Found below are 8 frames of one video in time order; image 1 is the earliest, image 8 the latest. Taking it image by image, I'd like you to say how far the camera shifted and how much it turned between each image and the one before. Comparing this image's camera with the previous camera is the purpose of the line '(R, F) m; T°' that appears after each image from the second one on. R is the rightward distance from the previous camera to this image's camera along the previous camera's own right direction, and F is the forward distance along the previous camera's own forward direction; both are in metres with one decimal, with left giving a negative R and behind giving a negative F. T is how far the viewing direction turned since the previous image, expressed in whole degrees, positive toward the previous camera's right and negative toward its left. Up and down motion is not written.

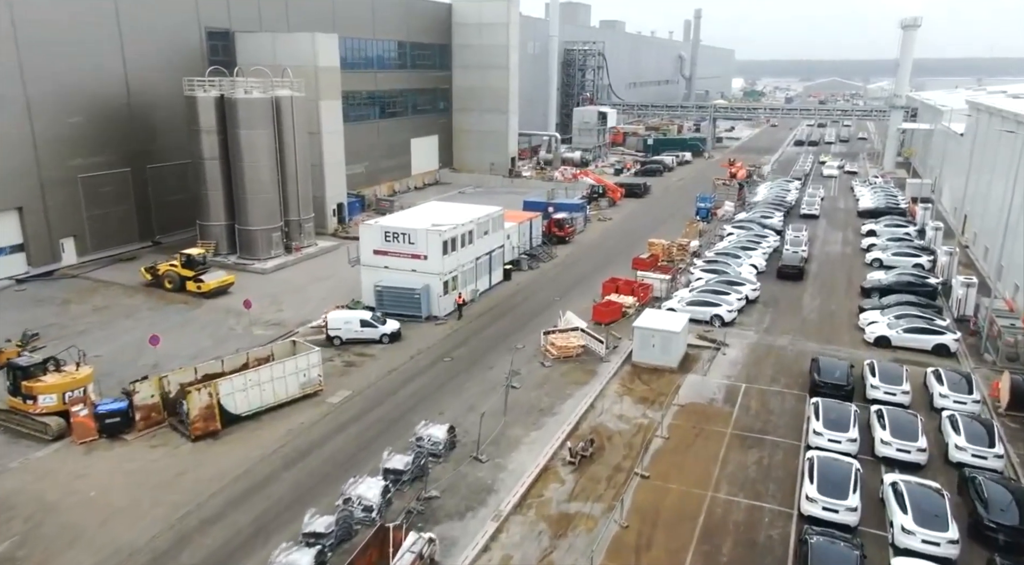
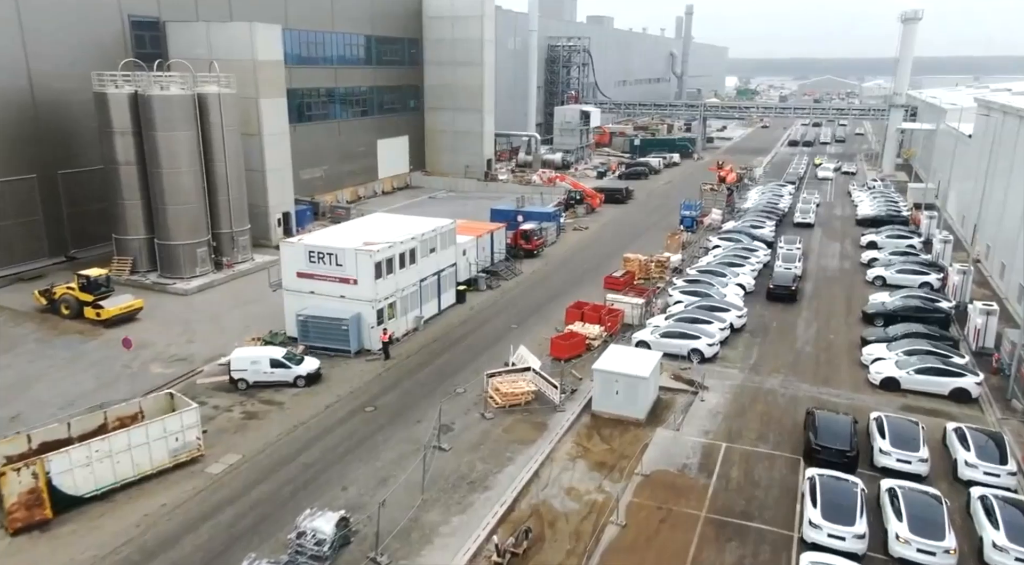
(+1.6, +4.4) m; 0°
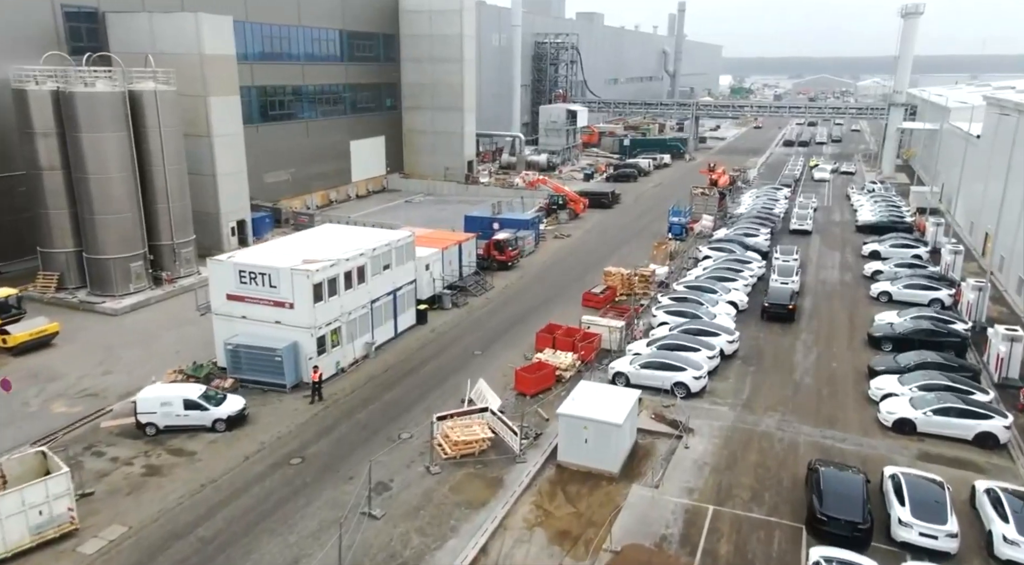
(+1.0, +3.3) m; 0°
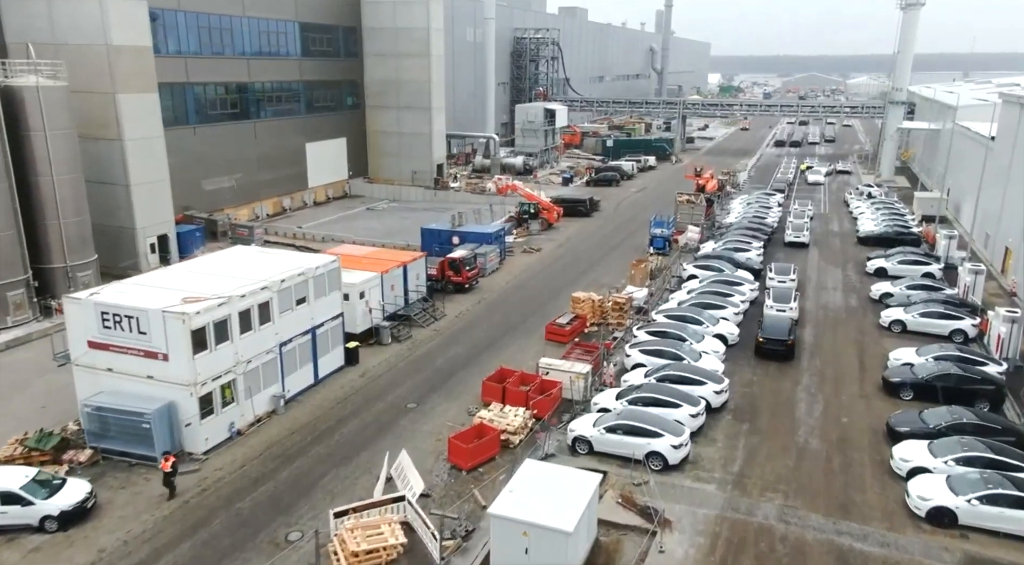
(+1.3, +4.7) m; +1°
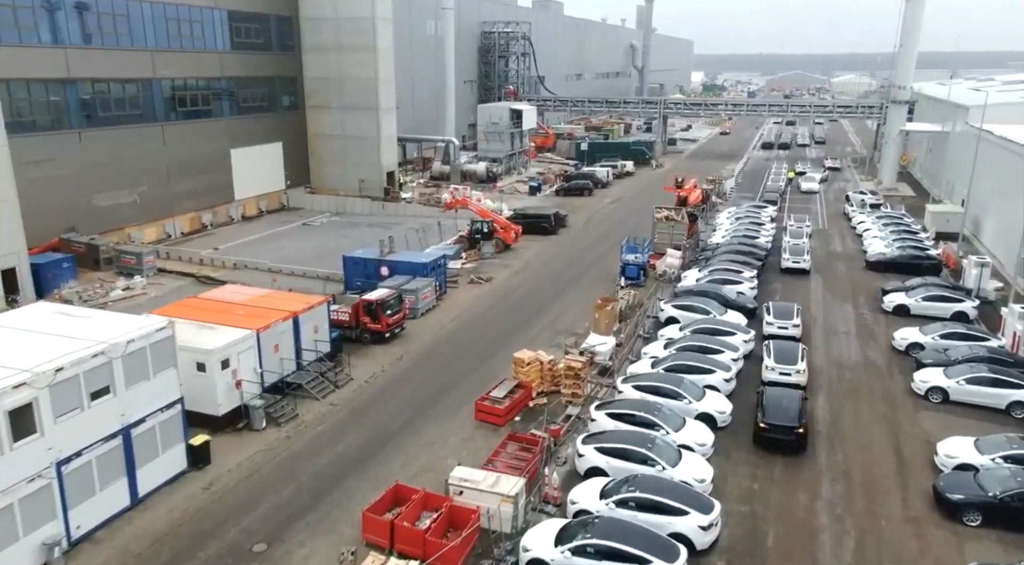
(+1.6, +6.8) m; +1°
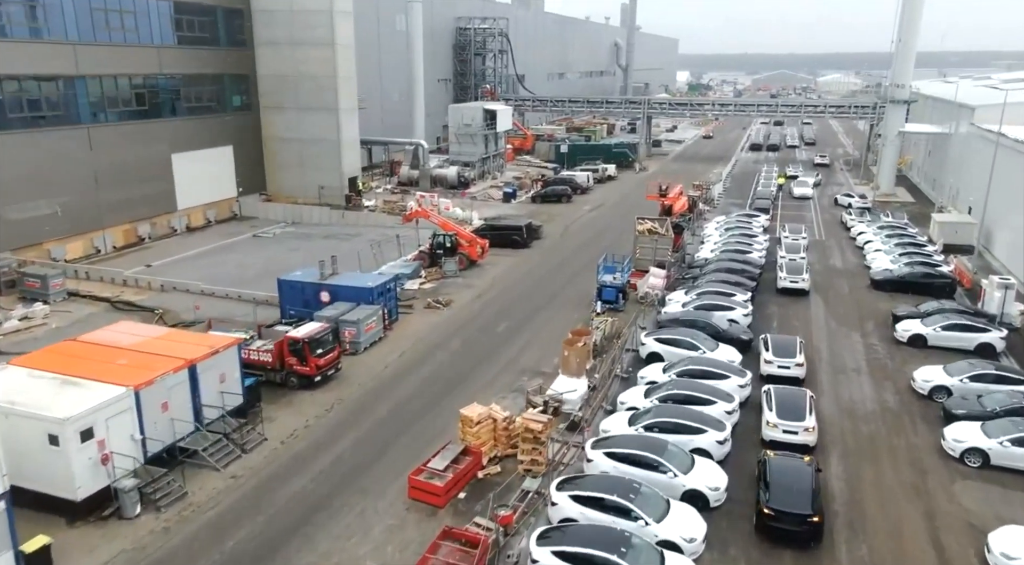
(+0.9, +4.0) m; +1°
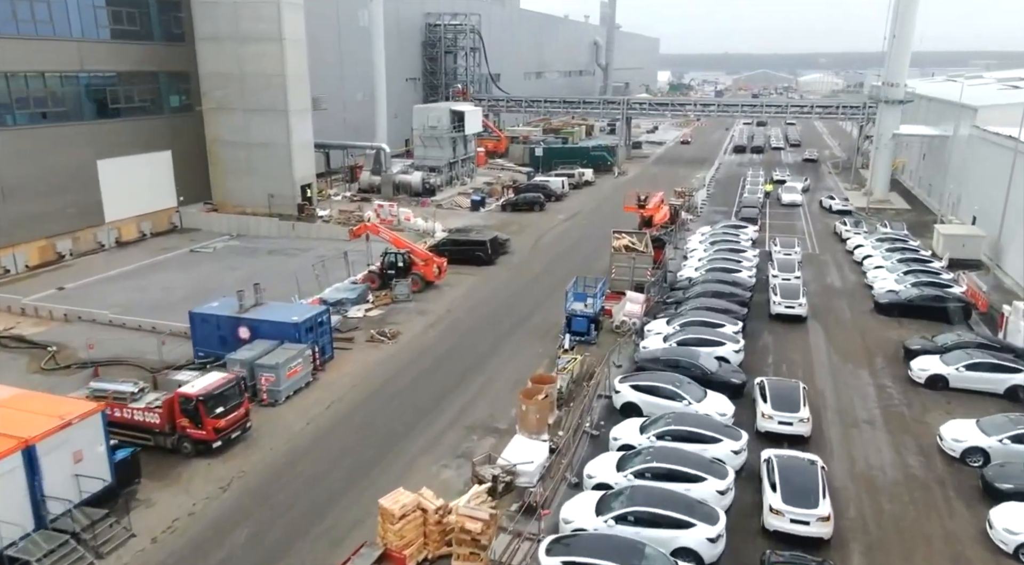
(+0.9, +4.0) m; +1°
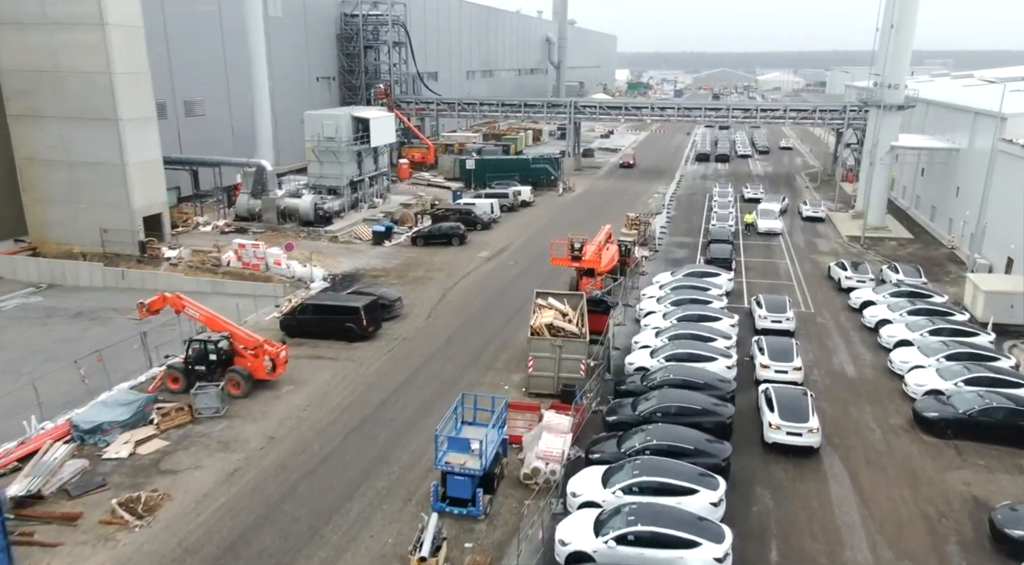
(+2.5, +10.2) m; +3°
